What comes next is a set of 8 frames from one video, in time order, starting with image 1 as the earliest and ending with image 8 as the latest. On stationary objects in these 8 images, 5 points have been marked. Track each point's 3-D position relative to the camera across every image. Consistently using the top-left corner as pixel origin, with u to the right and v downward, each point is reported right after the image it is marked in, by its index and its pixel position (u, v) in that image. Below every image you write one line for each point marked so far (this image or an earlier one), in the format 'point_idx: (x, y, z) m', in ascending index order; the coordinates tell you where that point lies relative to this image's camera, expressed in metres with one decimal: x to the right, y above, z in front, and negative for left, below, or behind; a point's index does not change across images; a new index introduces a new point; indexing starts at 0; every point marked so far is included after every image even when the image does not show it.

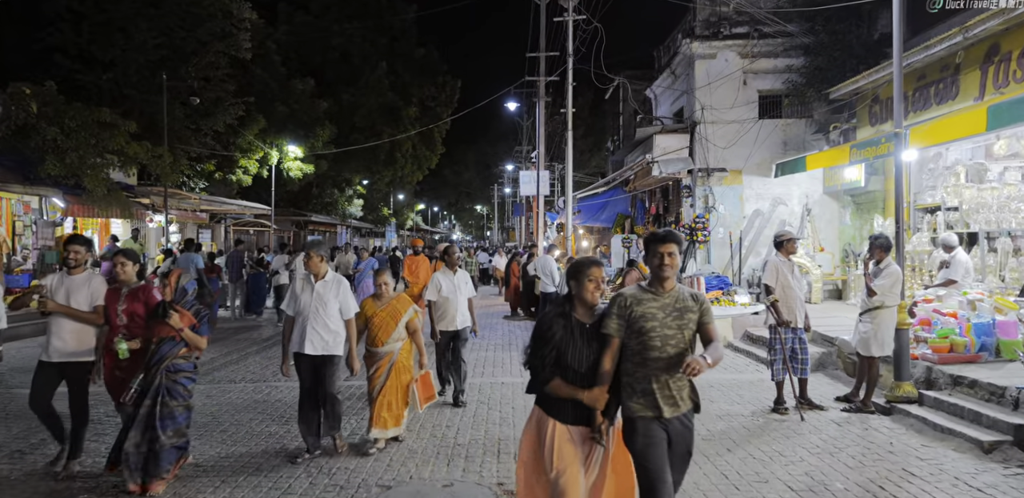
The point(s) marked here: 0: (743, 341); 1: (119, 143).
0: (+4.0, -1.6, +12.5) m
1: (-9.2, +2.4, +16.7) m
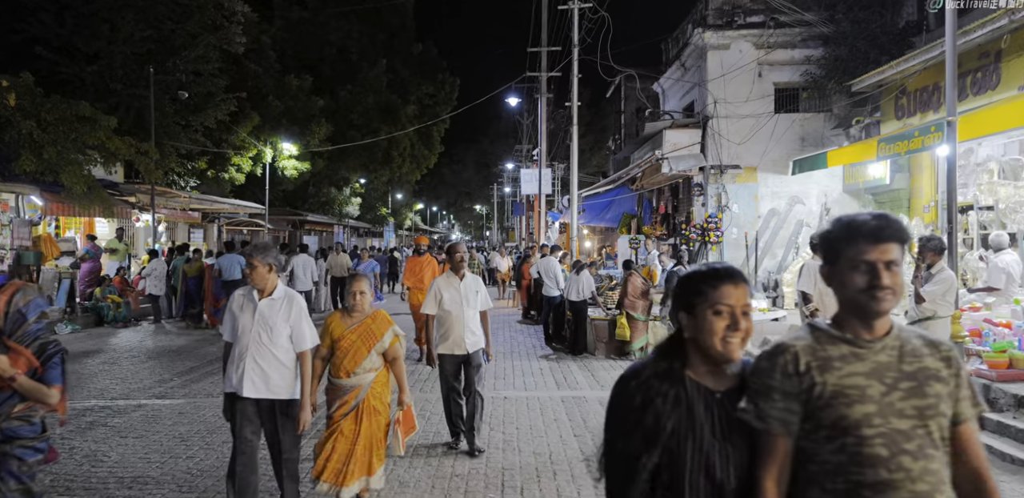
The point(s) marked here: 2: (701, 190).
0: (+4.0, -1.6, +11.7) m
1: (-9.1, +2.4, +15.9) m
2: (+4.0, +1.2, +15.1) m
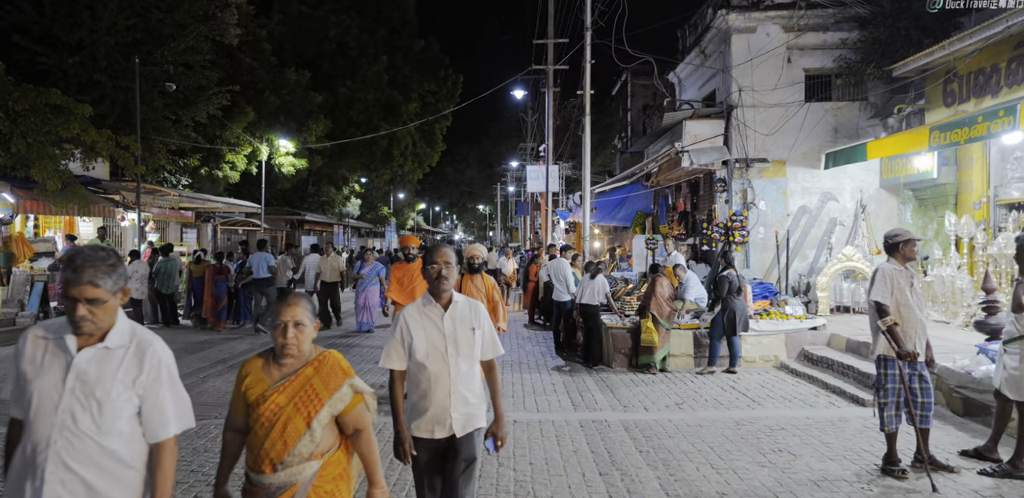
0: (+4.2, -1.6, +10.5) m
1: (-9.0, +2.4, +14.7) m
2: (+4.1, +1.2, +13.9) m
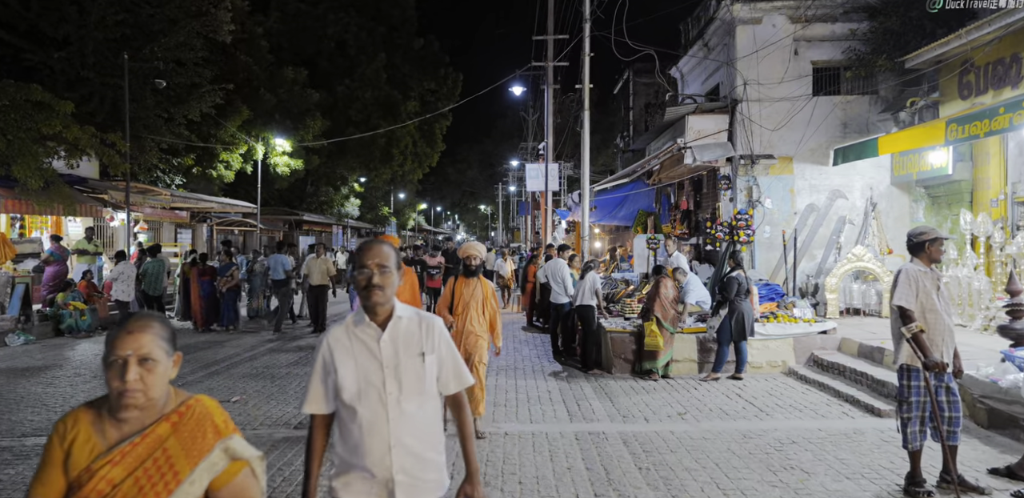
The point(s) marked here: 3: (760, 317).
0: (+4.1, -1.6, +9.9) m
1: (-9.0, +2.4, +14.2) m
2: (+4.0, +1.2, +13.4) m
3: (+3.6, -1.0, +10.5) m
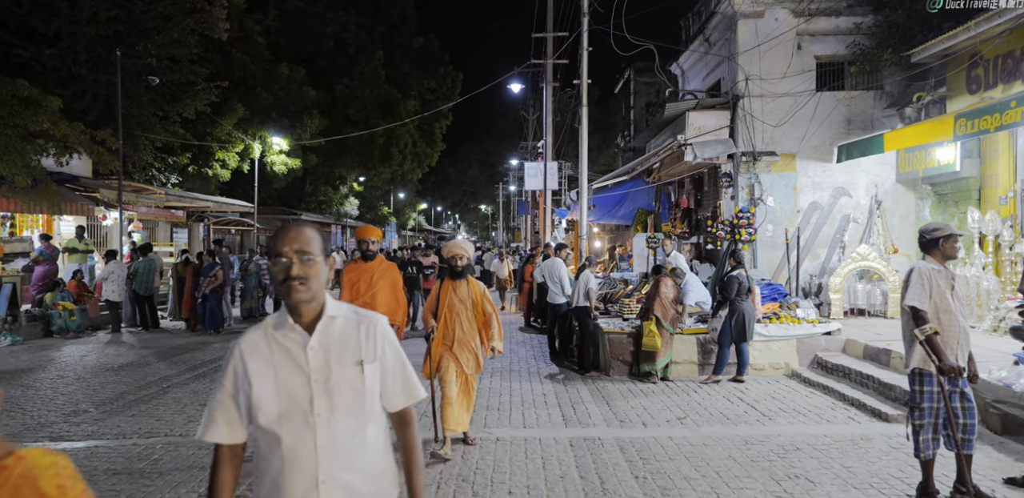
0: (+4.0, -1.6, +9.6) m
1: (-9.1, +2.4, +14.0) m
2: (+4.0, +1.2, +13.1) m
3: (+3.5, -1.0, +10.2) m
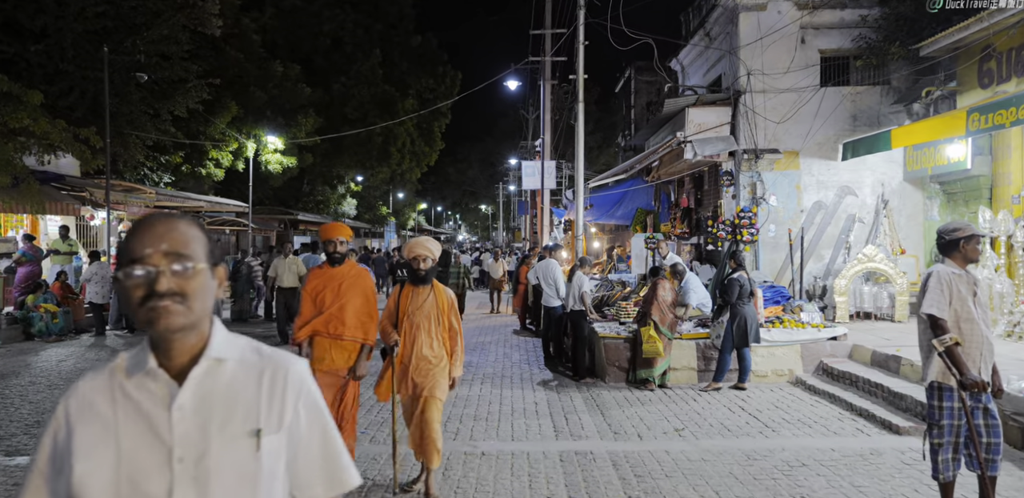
0: (+3.9, -1.6, +9.2) m
1: (-9.2, +2.4, +13.6) m
2: (+3.8, +1.2, +12.7) m
3: (+3.4, -1.0, +9.7) m
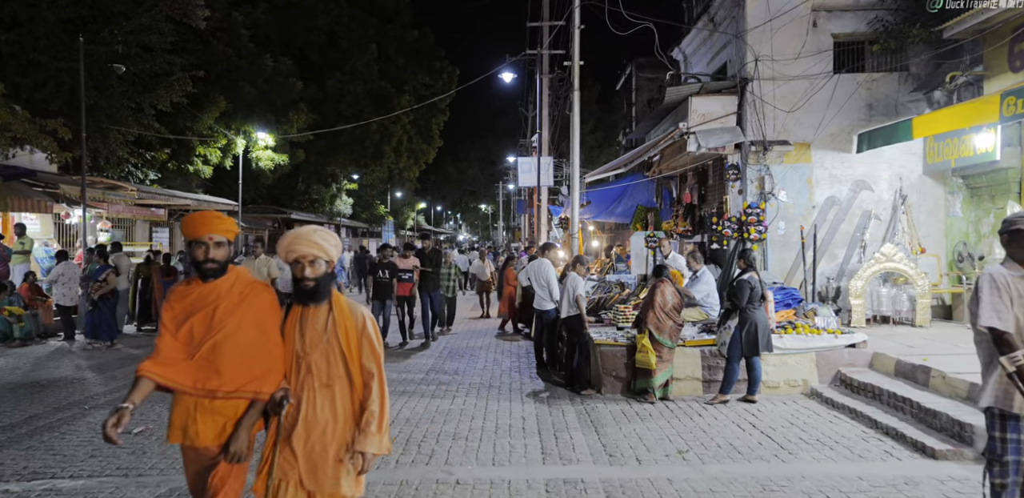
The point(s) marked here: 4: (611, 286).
0: (+3.7, -1.6, +8.4) m
1: (-9.4, +2.4, +12.7) m
2: (+3.7, +1.2, +11.8) m
3: (+3.2, -1.0, +8.9) m
4: (+1.6, -0.6, +12.0) m
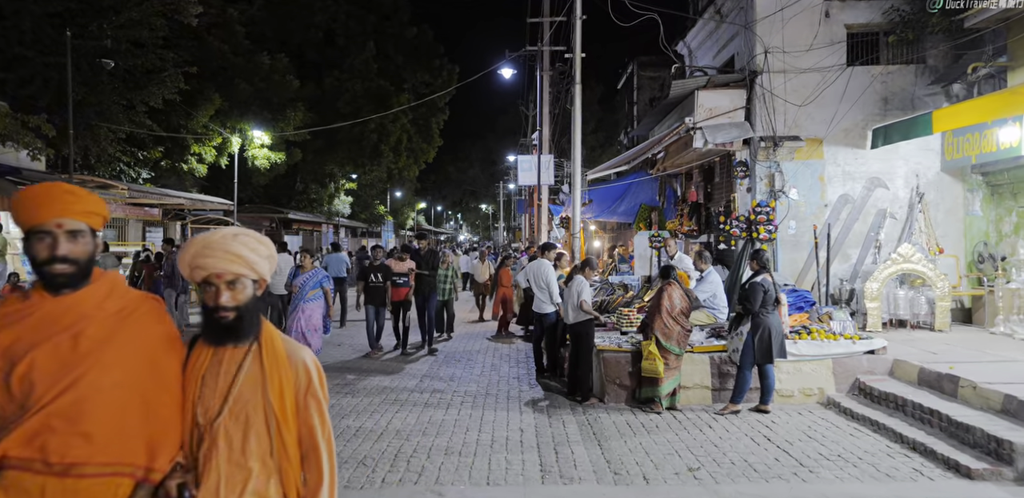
0: (+3.7, -1.6, +7.8) m
1: (-9.4, +2.4, +12.2) m
2: (+3.7, +1.2, +11.3) m
3: (+3.2, -1.0, +8.4) m
4: (+1.6, -0.6, +11.5) m
